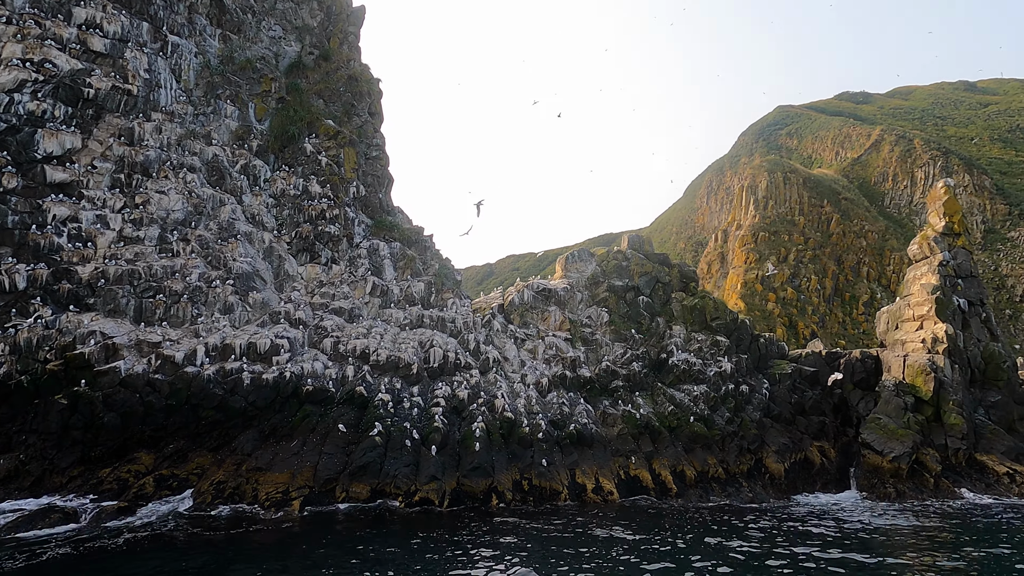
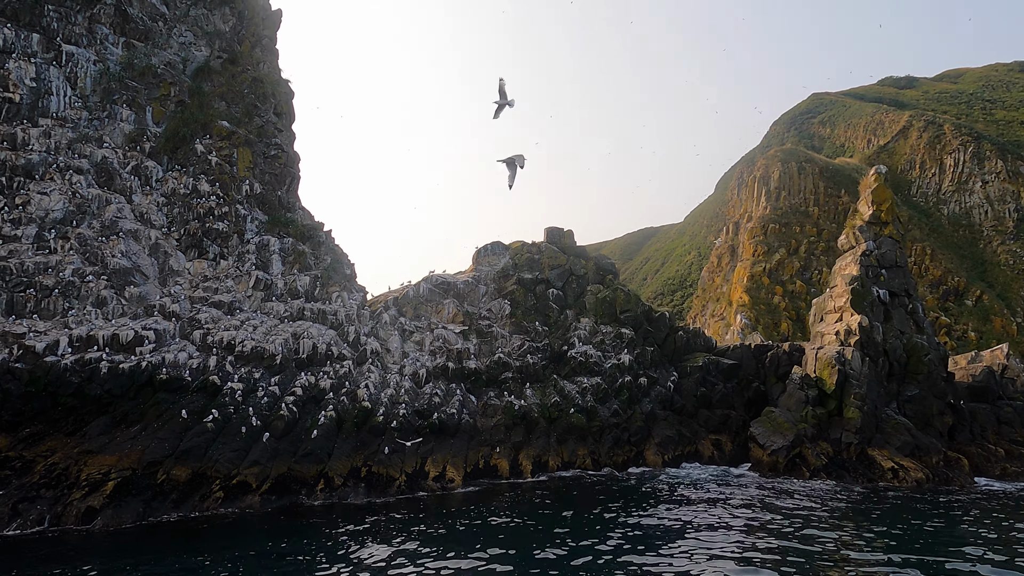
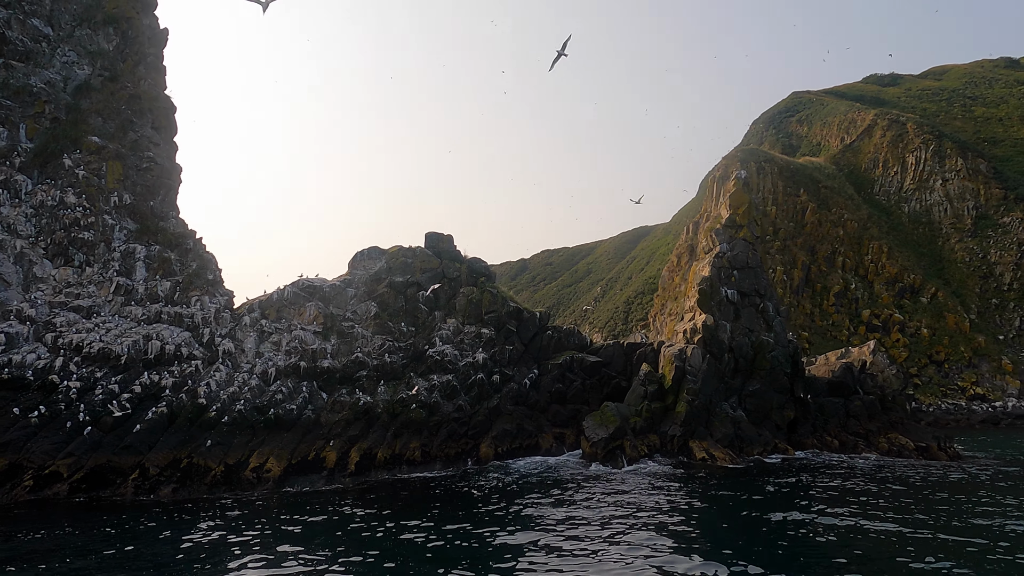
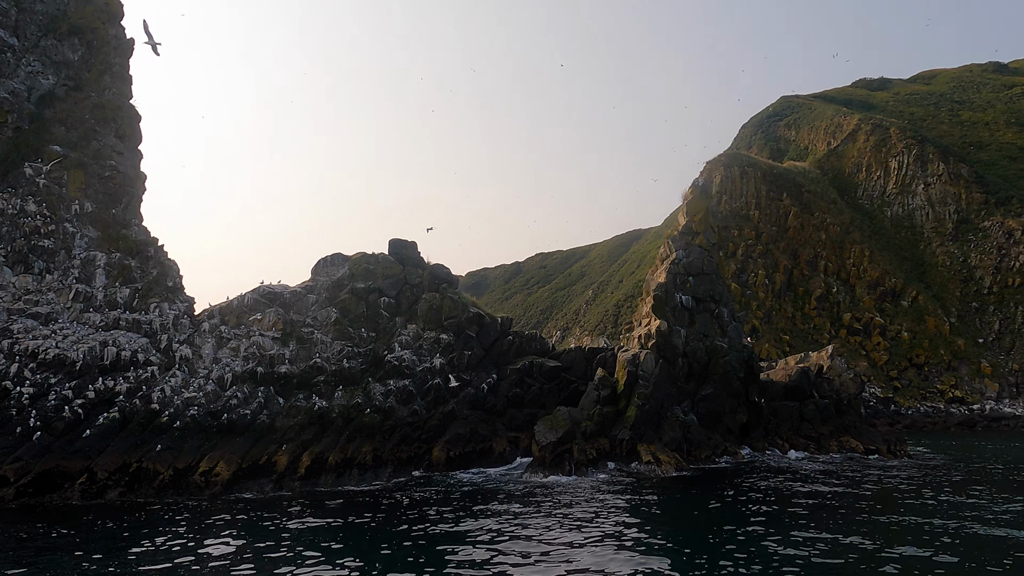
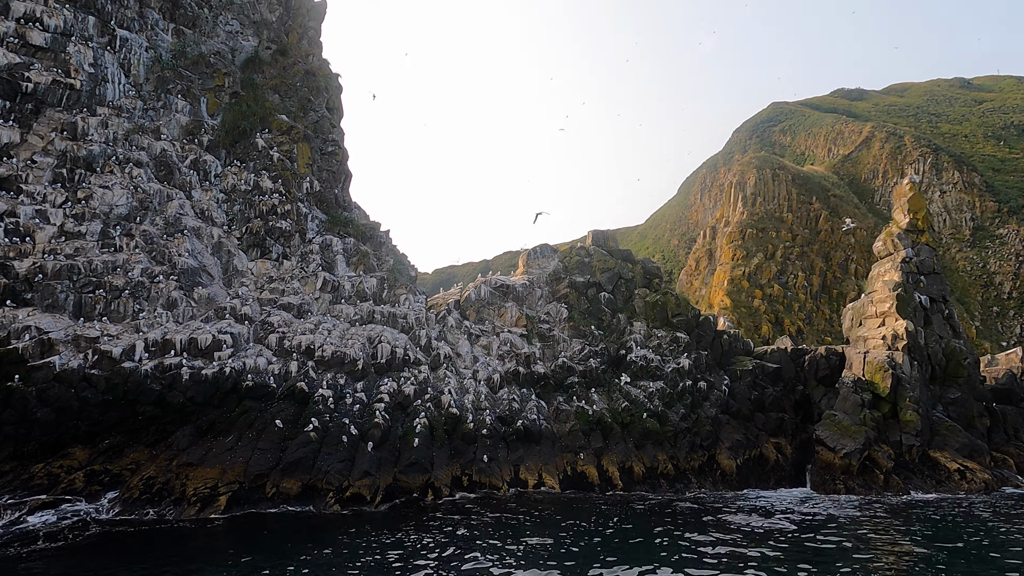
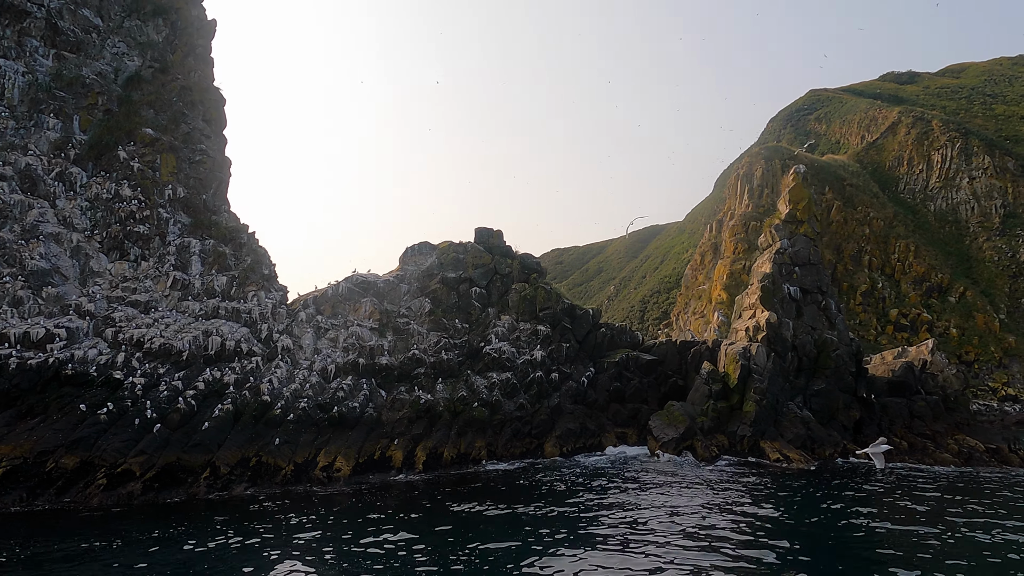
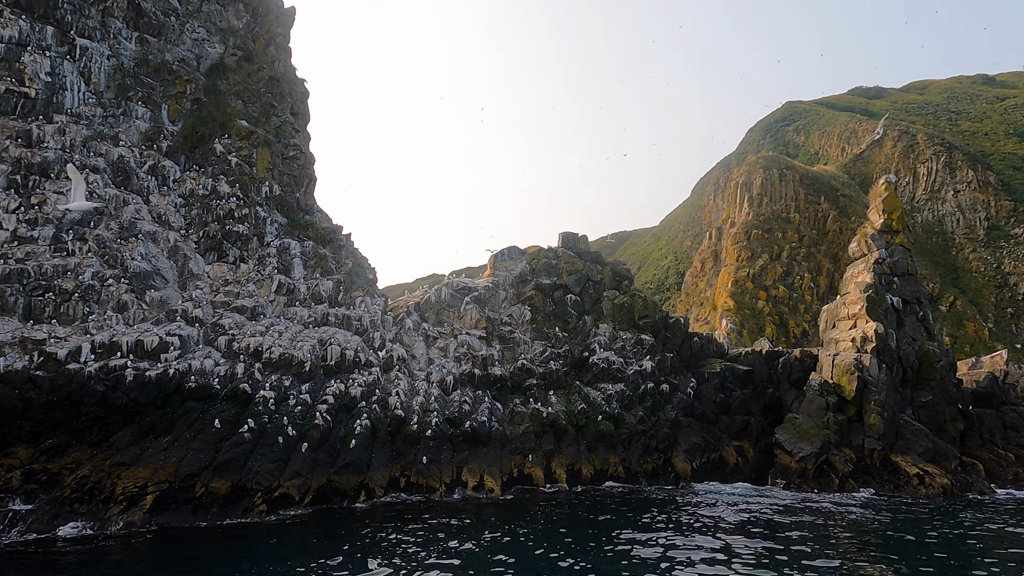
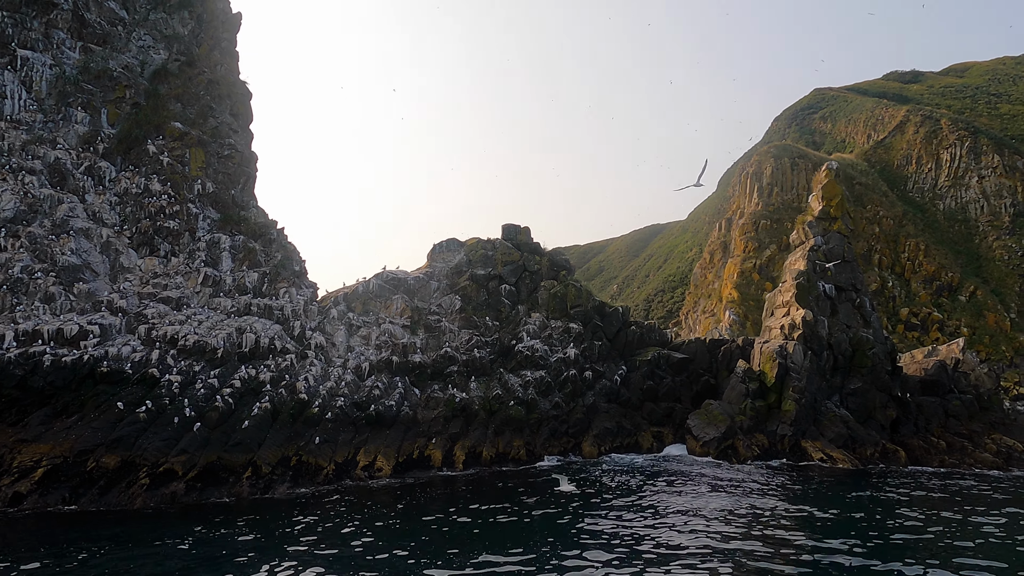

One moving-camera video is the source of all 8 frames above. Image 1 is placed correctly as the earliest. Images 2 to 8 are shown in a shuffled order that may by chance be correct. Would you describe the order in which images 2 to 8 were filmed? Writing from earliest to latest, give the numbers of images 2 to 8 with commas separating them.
5, 7, 2, 8, 6, 3, 4
